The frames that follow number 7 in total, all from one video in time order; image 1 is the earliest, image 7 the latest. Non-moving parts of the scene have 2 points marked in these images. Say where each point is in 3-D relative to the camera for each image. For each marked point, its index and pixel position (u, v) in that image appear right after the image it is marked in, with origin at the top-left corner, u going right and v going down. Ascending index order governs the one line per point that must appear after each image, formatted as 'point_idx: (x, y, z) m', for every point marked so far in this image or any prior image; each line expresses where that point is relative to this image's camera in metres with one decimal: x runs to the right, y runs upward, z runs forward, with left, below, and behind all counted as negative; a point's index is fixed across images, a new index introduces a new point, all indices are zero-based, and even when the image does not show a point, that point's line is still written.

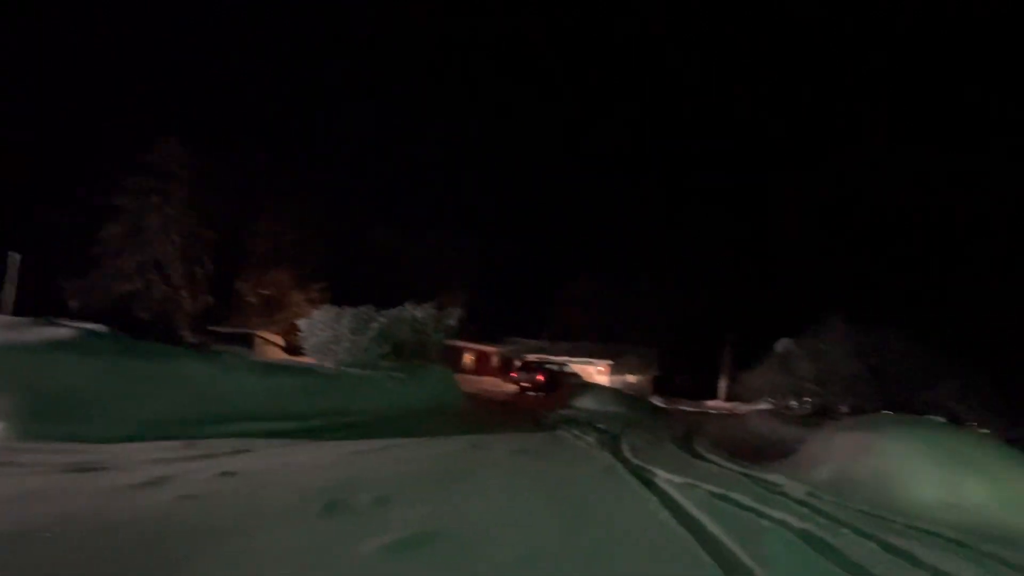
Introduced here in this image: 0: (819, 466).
0: (+6.5, -3.5, +9.5) m
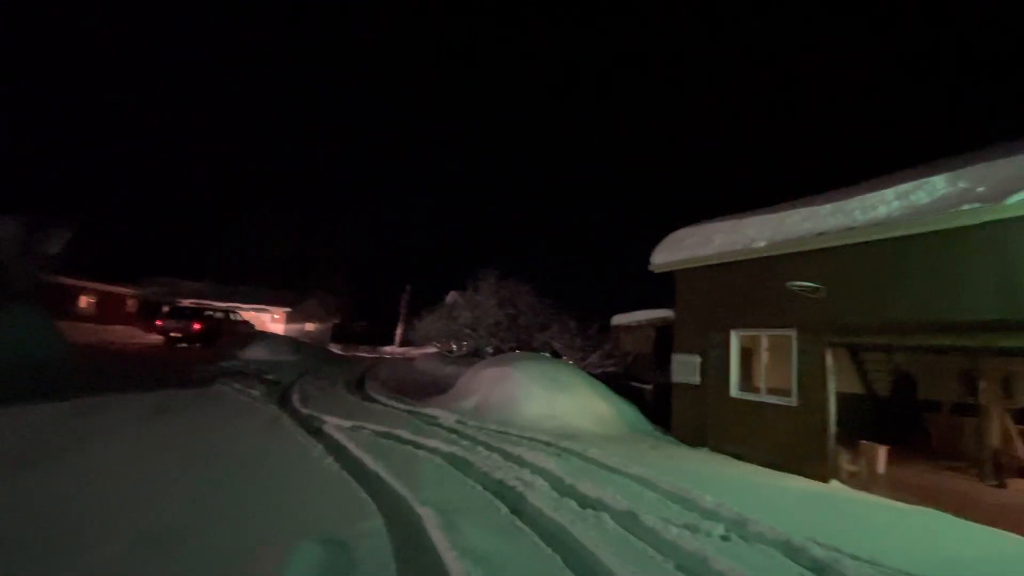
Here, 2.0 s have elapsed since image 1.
0: (-1.0, -2.6, +11.2) m
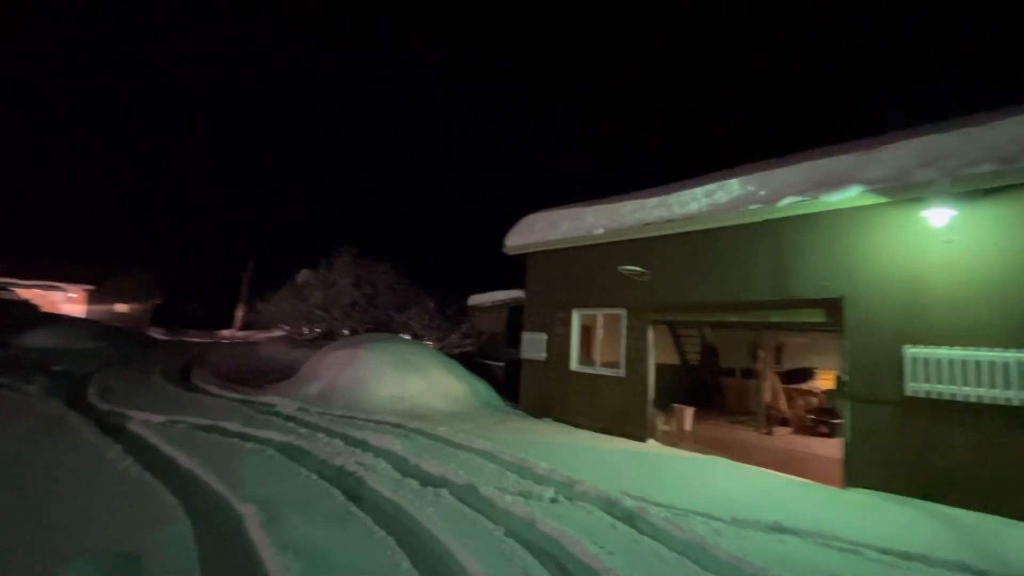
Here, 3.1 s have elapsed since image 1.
0: (-4.3, -2.1, +10.5) m
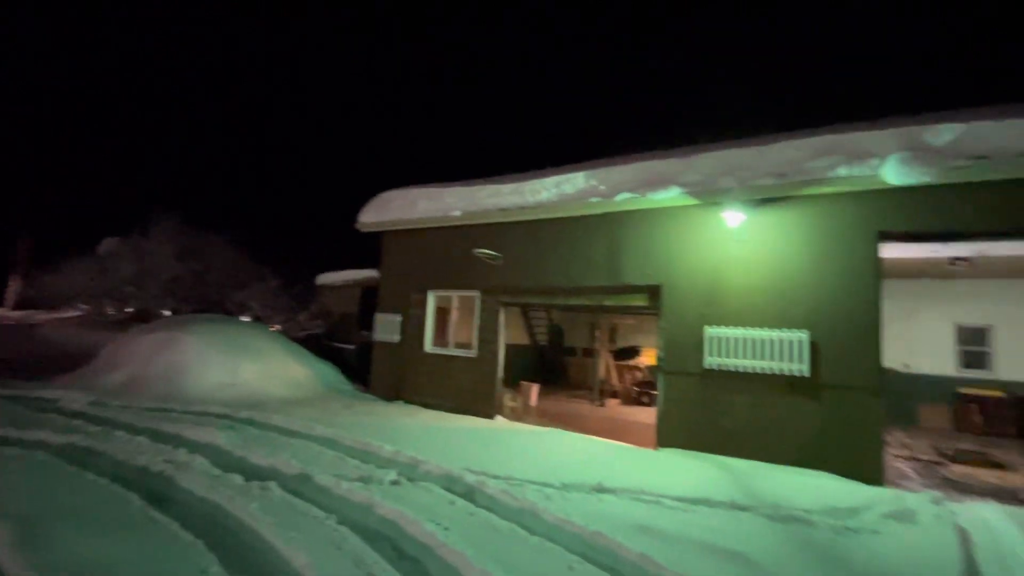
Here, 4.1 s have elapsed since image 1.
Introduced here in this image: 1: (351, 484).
0: (-7.3, -1.6, +8.9) m
1: (-1.6, -1.9, +4.6) m
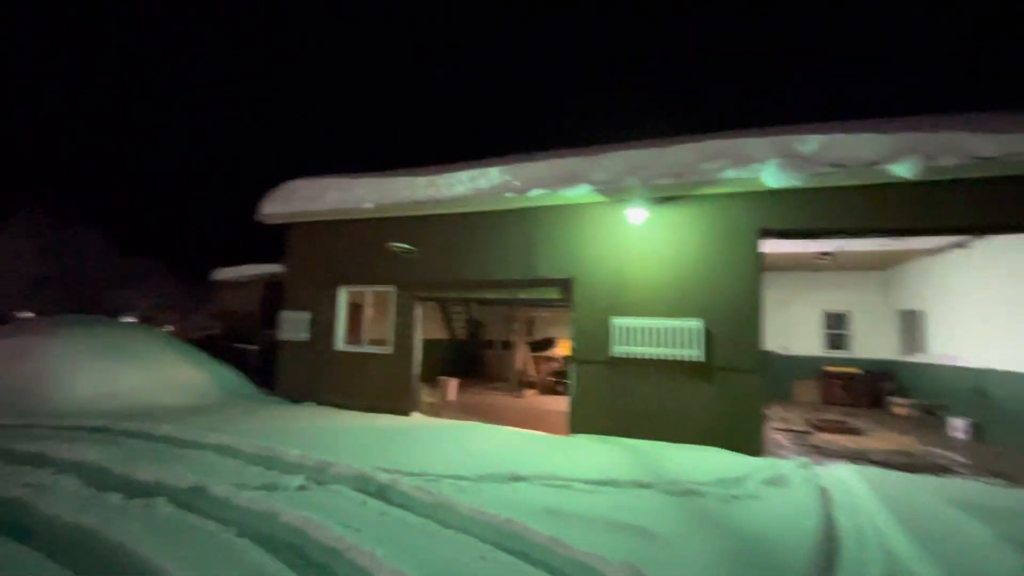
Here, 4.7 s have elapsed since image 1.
0: (-8.8, -1.6, +7.6) m
1: (-2.4, -1.9, +4.3) m
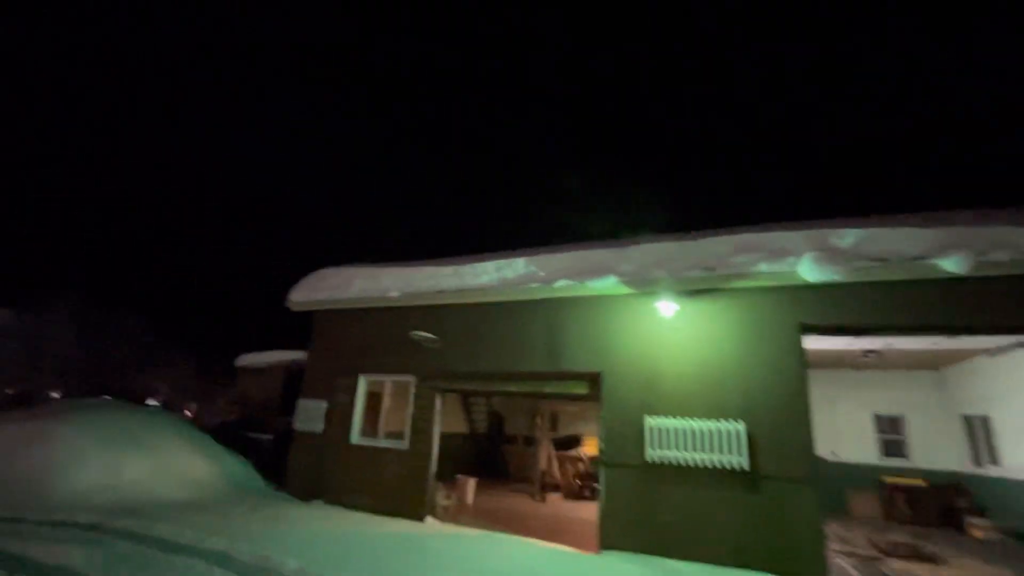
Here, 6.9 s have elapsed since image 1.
0: (-8.4, -2.8, +7.3) m
1: (-2.2, -2.6, +3.8) m
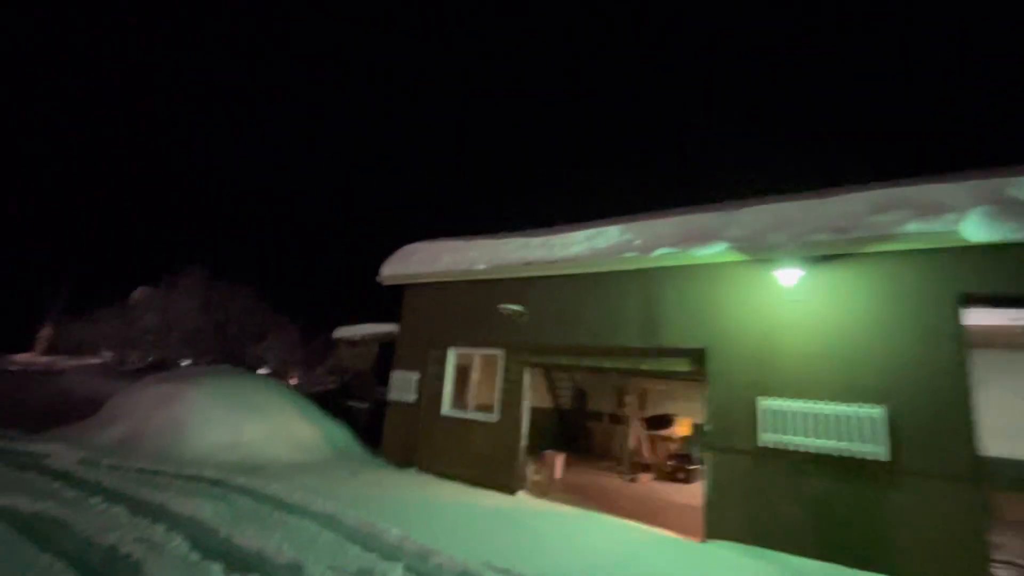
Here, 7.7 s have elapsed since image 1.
0: (-6.9, -2.4, +8.3) m
1: (-1.3, -2.3, +3.8) m
